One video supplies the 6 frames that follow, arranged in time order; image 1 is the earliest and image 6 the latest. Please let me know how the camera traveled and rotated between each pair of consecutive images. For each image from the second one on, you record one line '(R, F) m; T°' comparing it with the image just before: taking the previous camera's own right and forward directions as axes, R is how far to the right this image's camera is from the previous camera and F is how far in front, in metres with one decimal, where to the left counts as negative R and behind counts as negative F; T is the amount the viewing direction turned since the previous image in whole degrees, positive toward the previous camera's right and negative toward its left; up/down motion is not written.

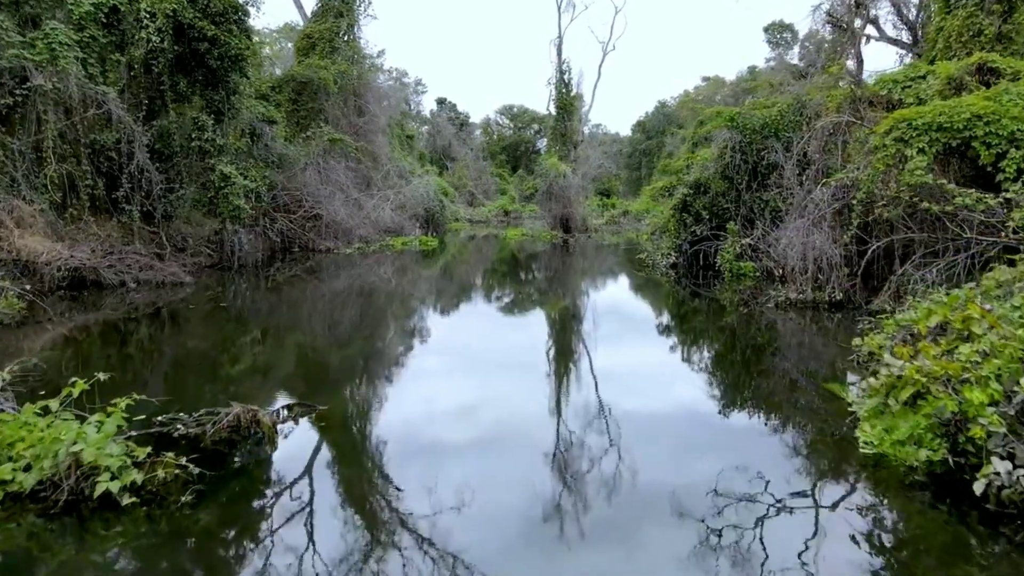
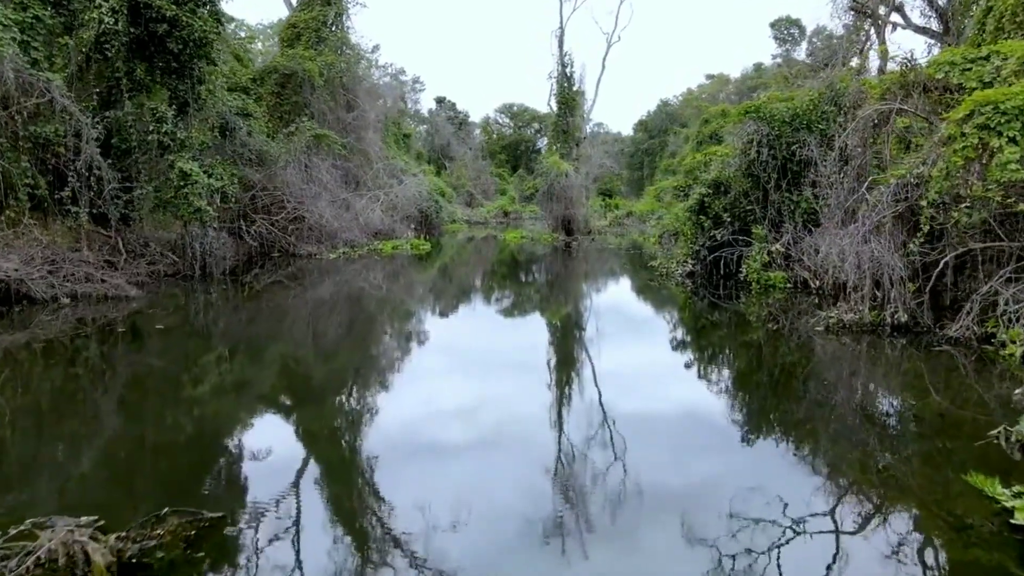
(0.0, +0.6) m; 0°
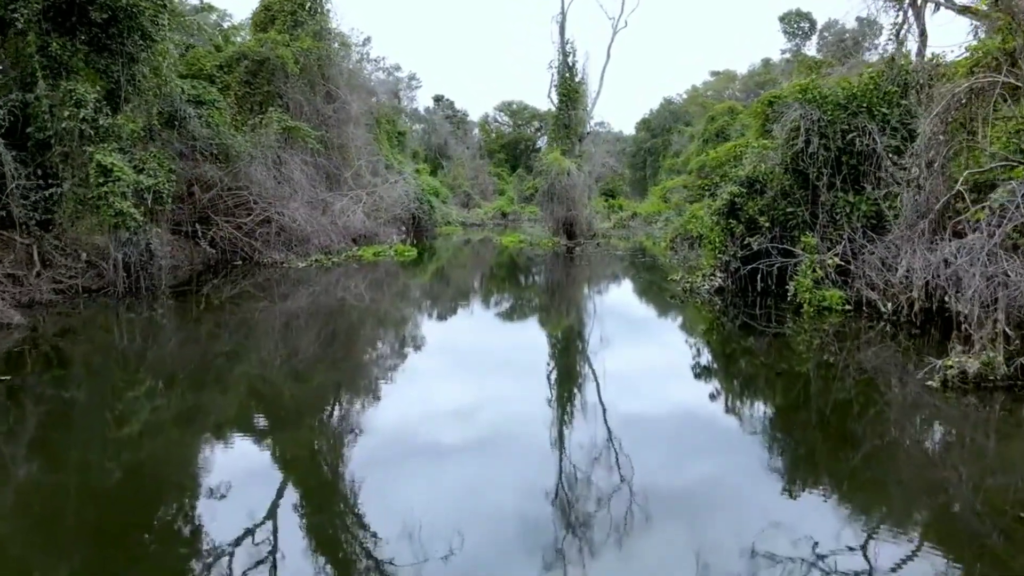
(+0.1, +0.9) m; 0°
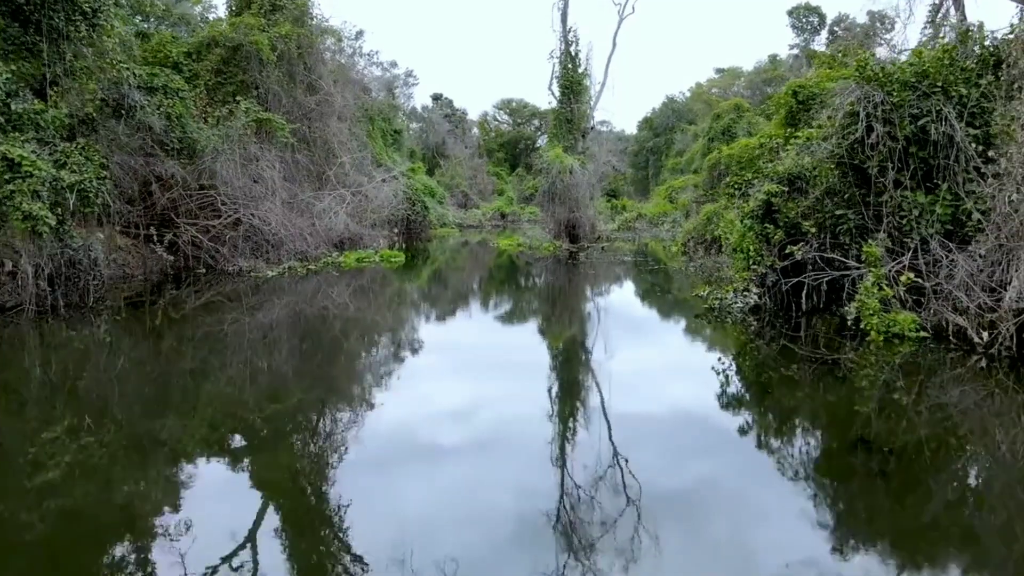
(0.0, +0.7) m; 0°
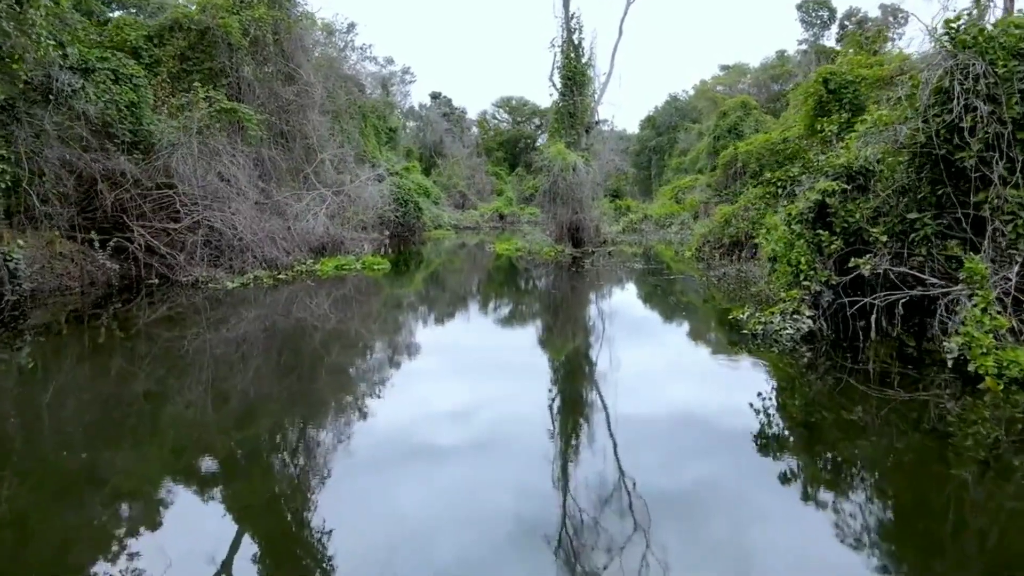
(0.0, +0.7) m; 0°
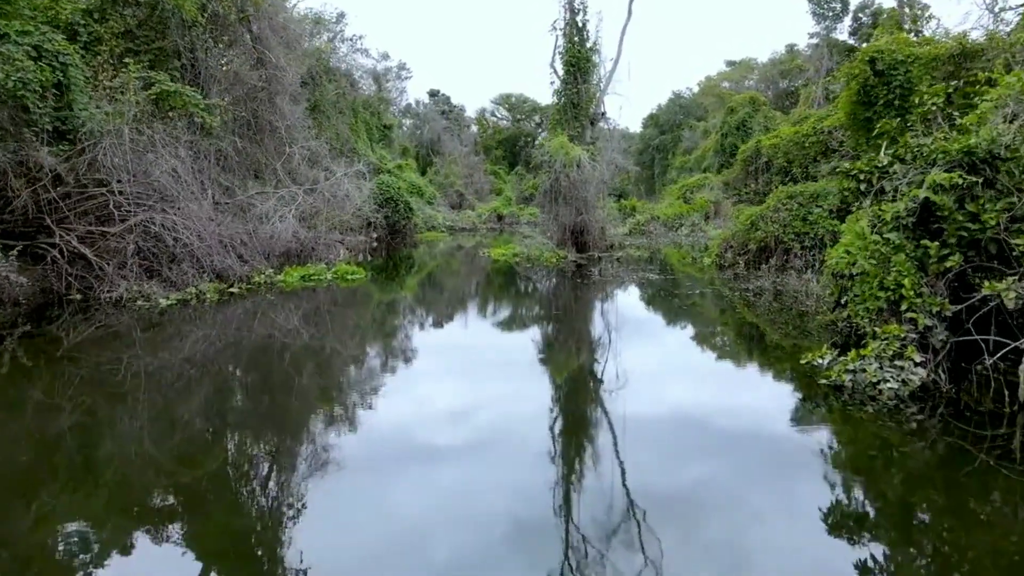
(0.0, +0.8) m; 0°
